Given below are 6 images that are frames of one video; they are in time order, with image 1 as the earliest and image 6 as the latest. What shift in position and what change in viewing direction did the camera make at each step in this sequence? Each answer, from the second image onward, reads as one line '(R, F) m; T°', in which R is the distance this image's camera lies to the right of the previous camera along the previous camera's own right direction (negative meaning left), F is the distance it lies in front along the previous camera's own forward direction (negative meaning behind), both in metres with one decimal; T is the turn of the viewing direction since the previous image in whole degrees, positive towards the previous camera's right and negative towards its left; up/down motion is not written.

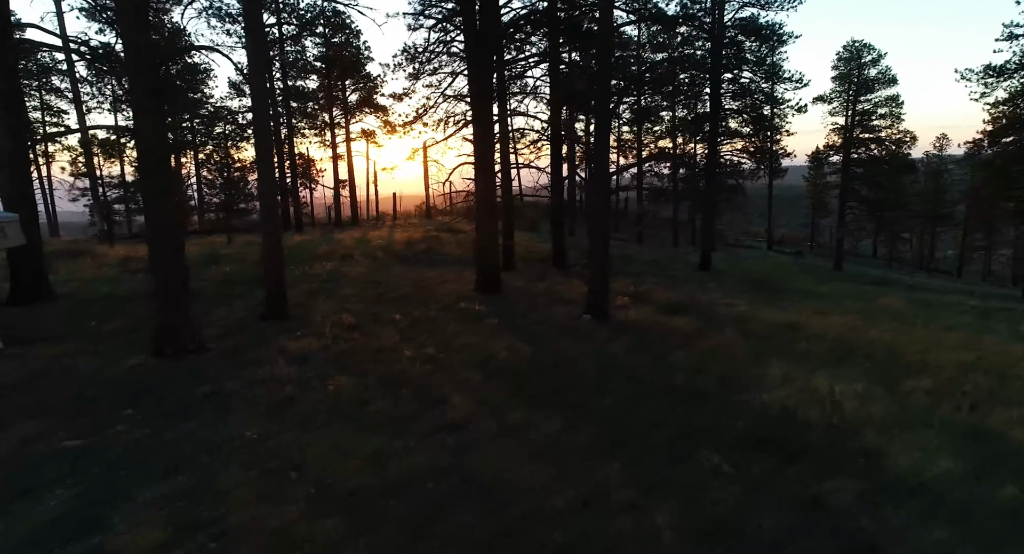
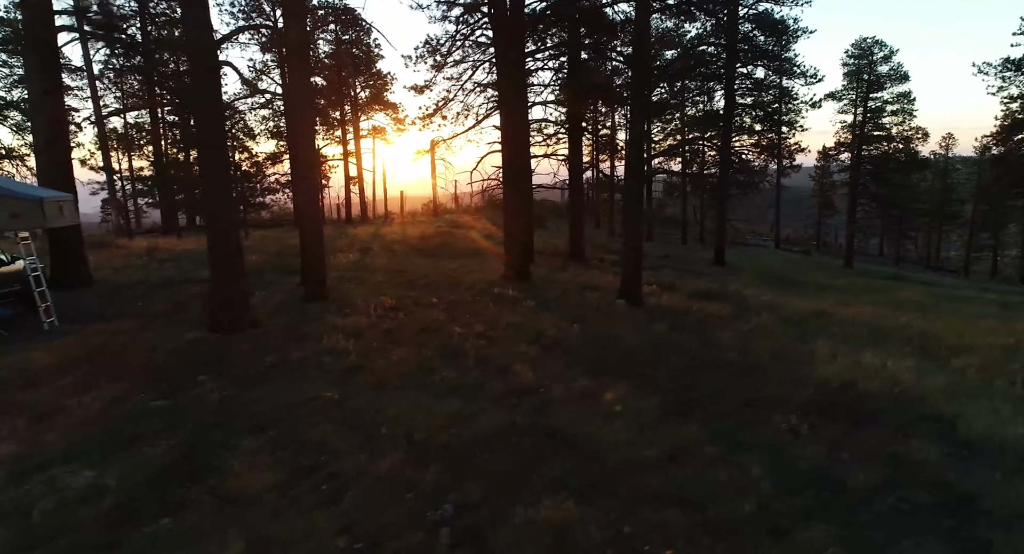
(-0.8, -0.1) m; 0°
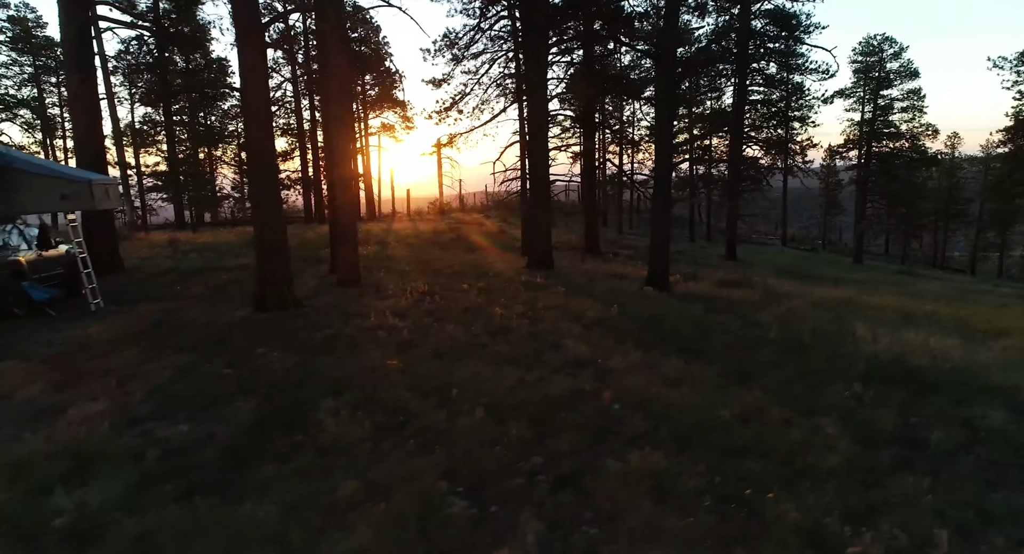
(-0.6, -0.1) m; 0°
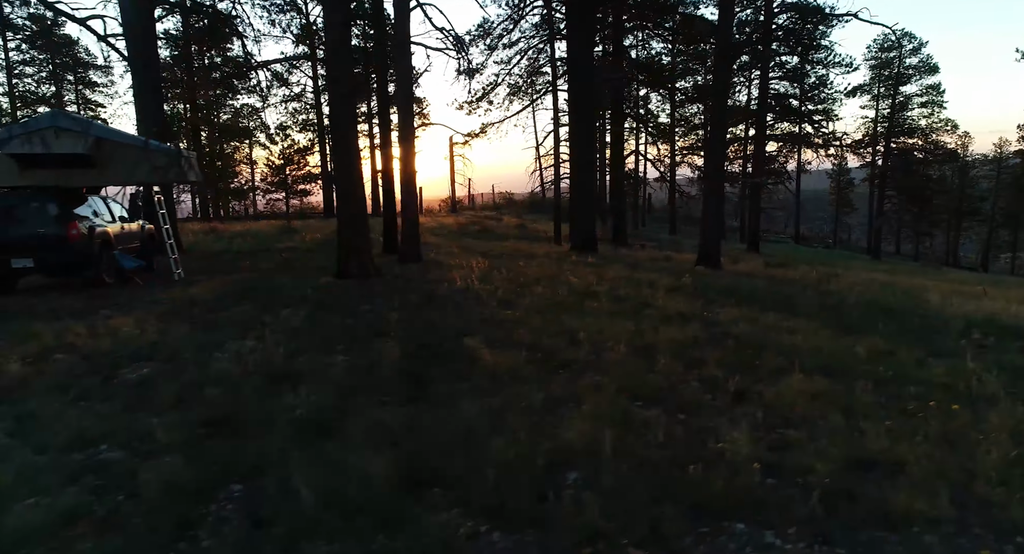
(-1.2, -0.2) m; -1°
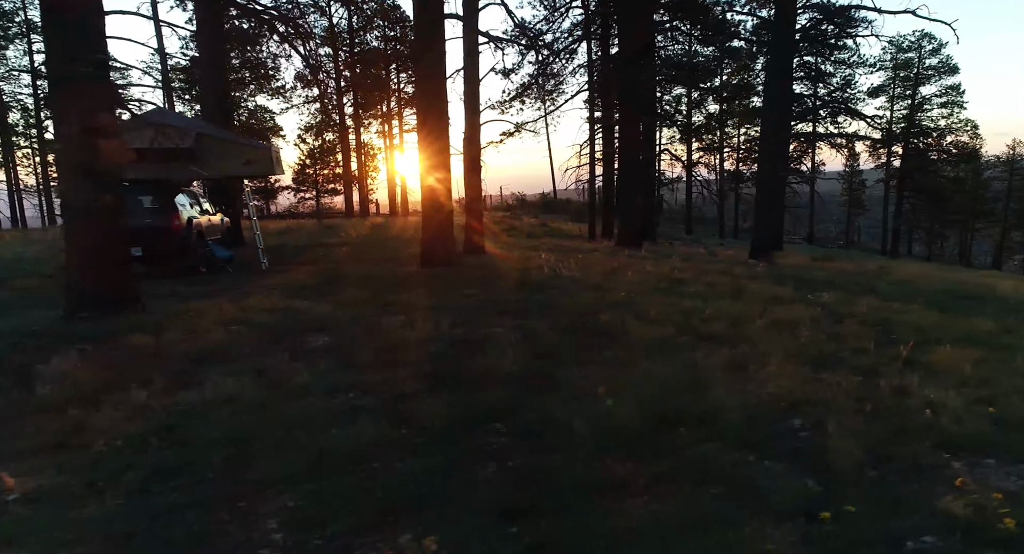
(-1.3, -0.3) m; -1°
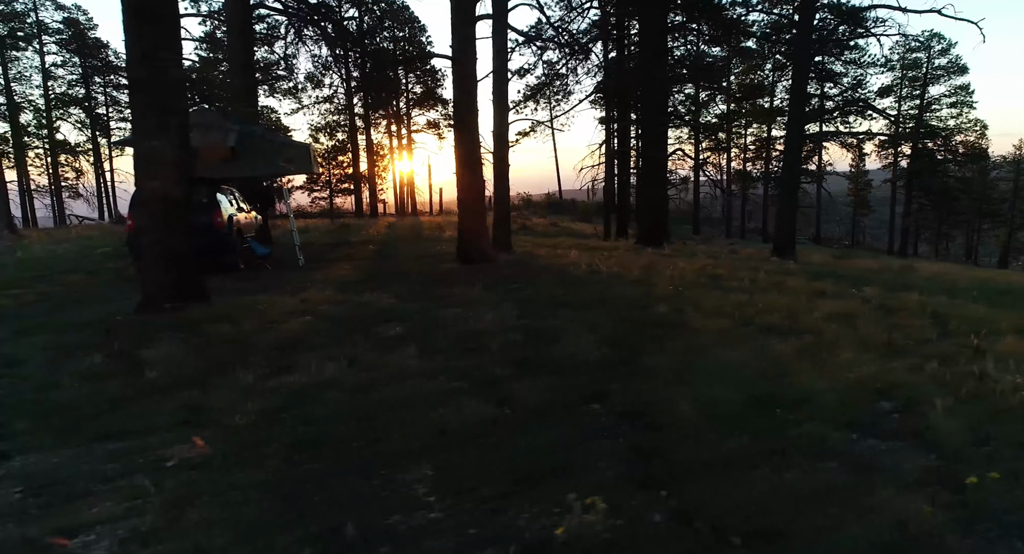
(-0.6, -0.1) m; 0°
